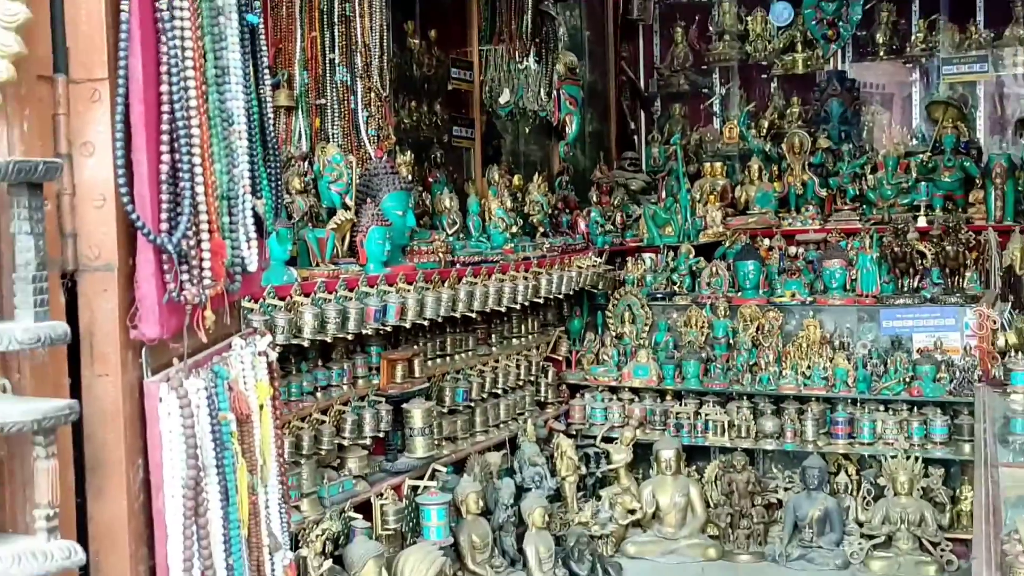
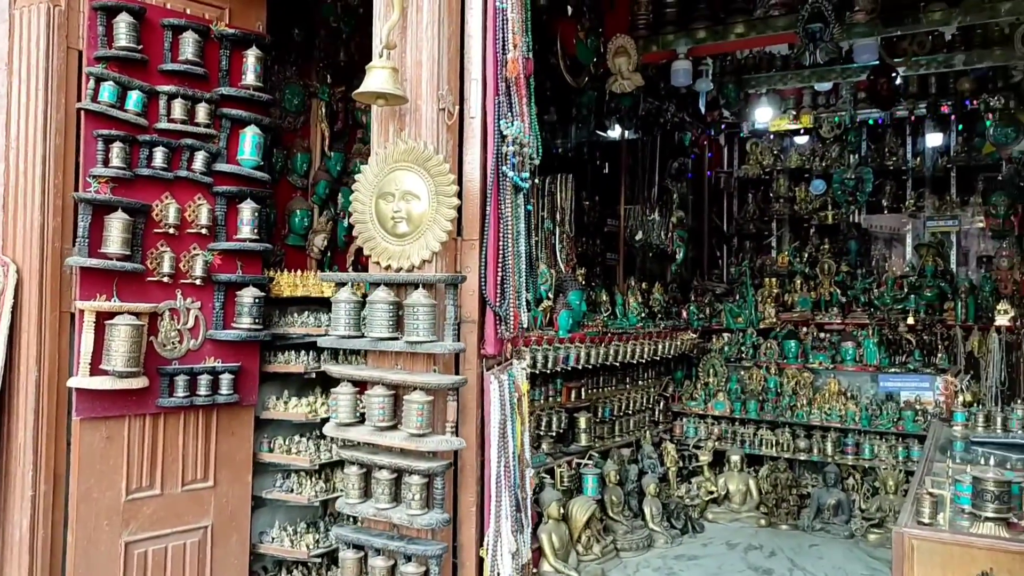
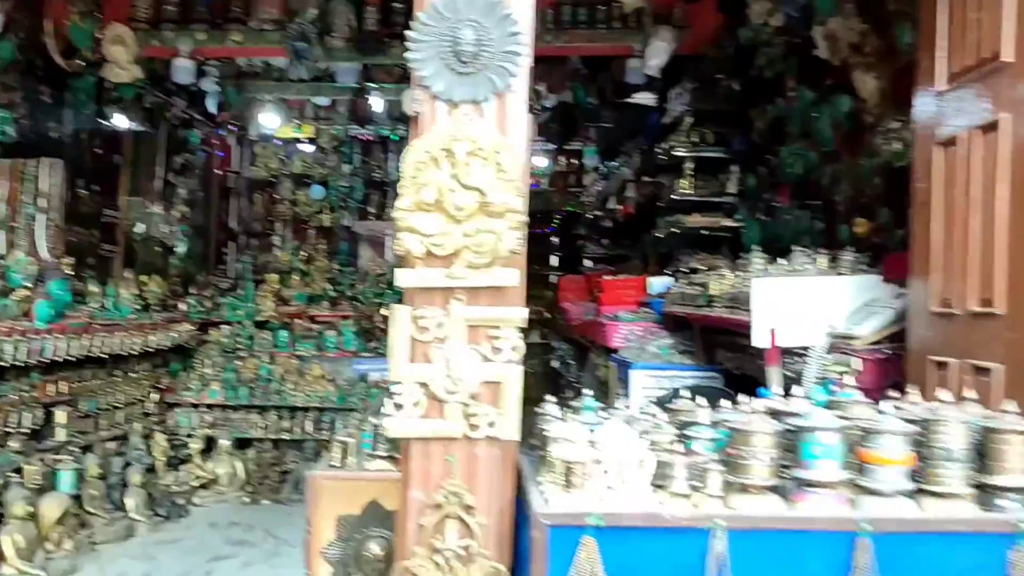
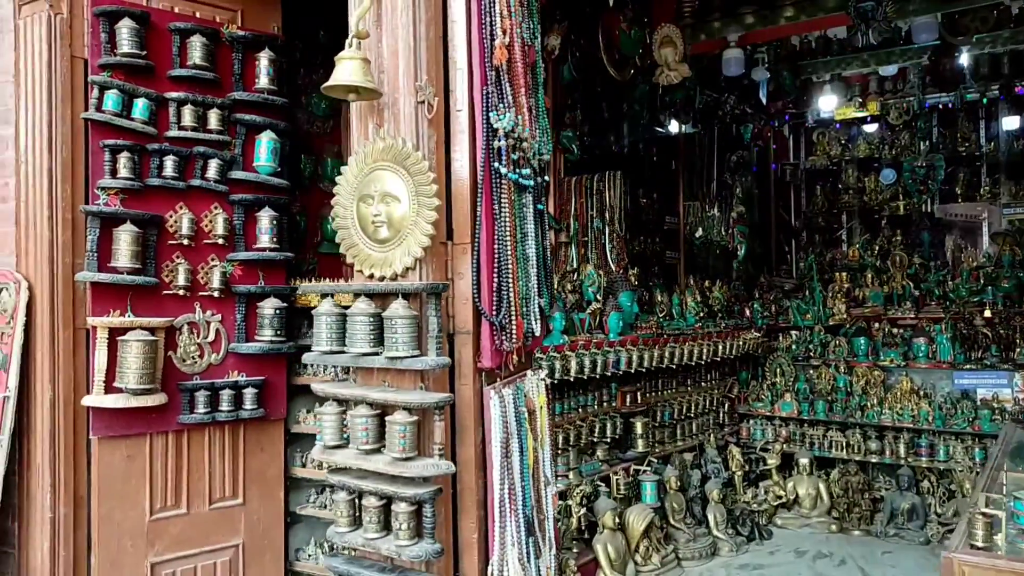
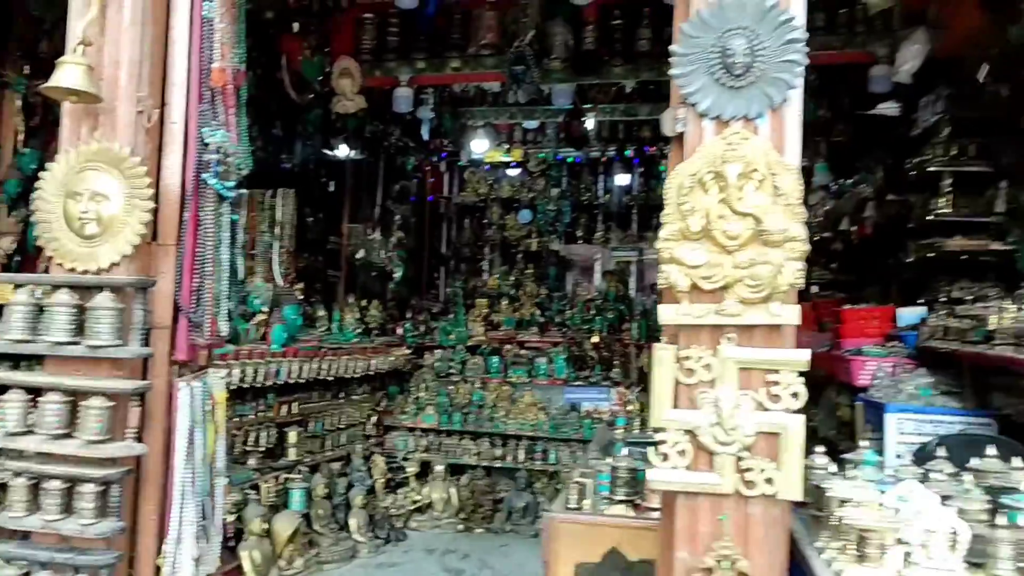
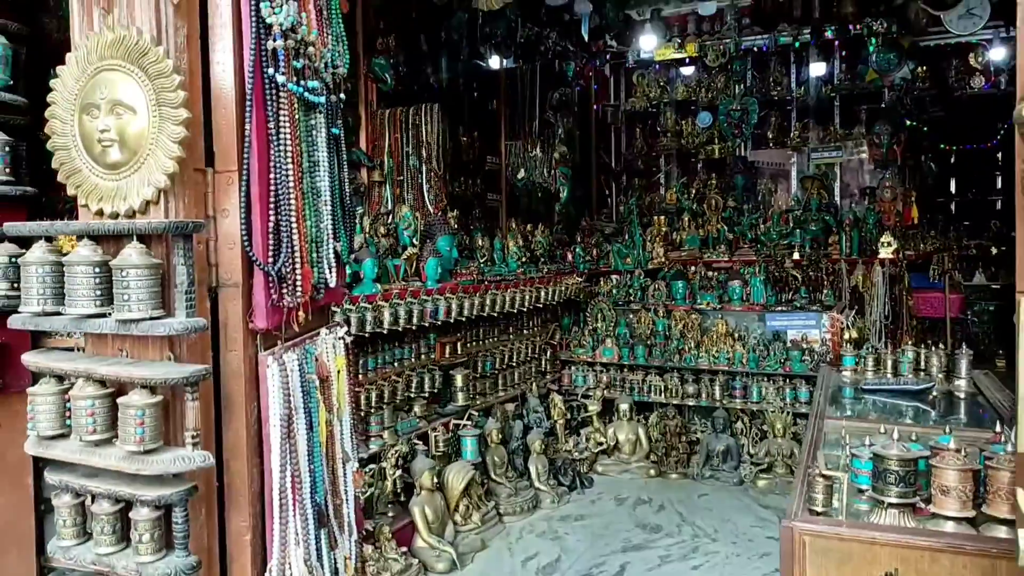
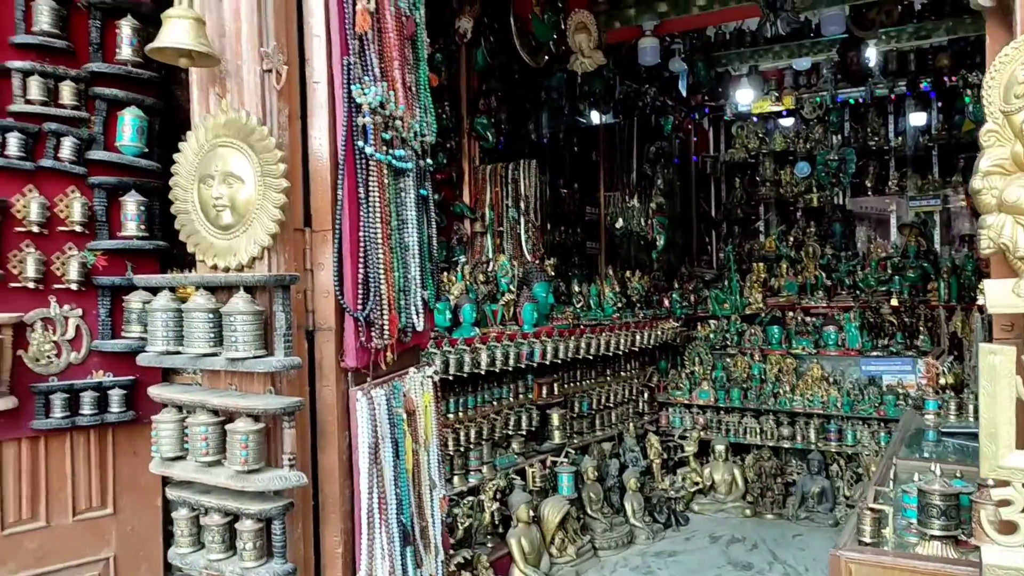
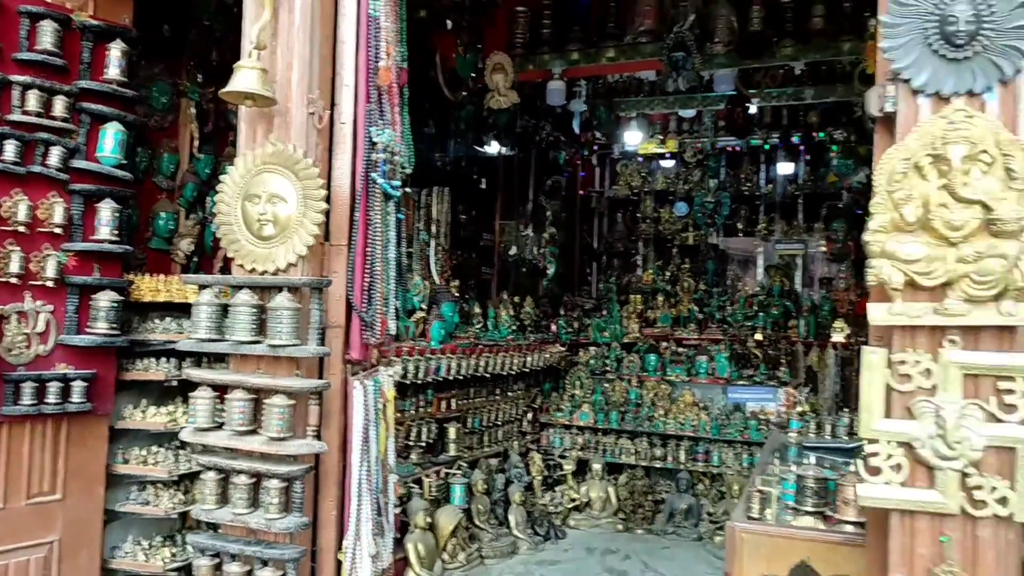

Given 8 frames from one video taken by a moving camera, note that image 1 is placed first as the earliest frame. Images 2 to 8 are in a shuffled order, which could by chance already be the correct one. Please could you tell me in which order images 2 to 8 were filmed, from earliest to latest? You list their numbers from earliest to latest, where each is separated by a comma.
6, 7, 4, 2, 8, 5, 3
